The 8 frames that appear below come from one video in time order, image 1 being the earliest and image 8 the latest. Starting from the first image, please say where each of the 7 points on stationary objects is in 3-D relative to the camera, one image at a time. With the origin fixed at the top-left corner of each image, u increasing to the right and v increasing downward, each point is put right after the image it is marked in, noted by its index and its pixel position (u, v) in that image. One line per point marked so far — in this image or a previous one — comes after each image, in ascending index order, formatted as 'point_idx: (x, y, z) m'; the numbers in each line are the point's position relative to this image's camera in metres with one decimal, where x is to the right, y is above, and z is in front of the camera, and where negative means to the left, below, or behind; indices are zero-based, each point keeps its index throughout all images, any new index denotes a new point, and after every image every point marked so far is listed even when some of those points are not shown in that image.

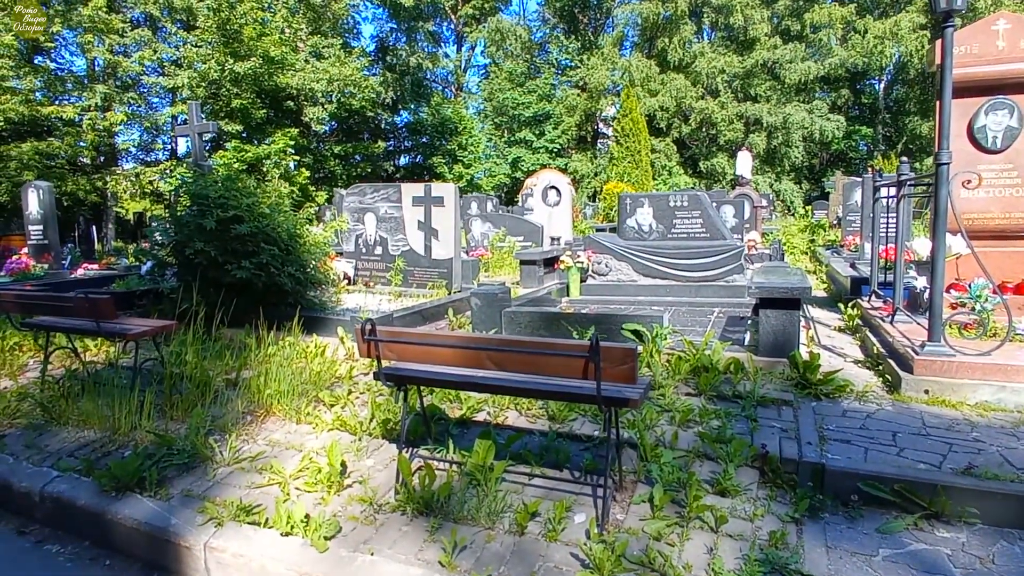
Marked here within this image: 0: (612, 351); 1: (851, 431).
0: (+0.4, -0.3, +2.8) m
1: (+2.1, -0.9, +3.8) m
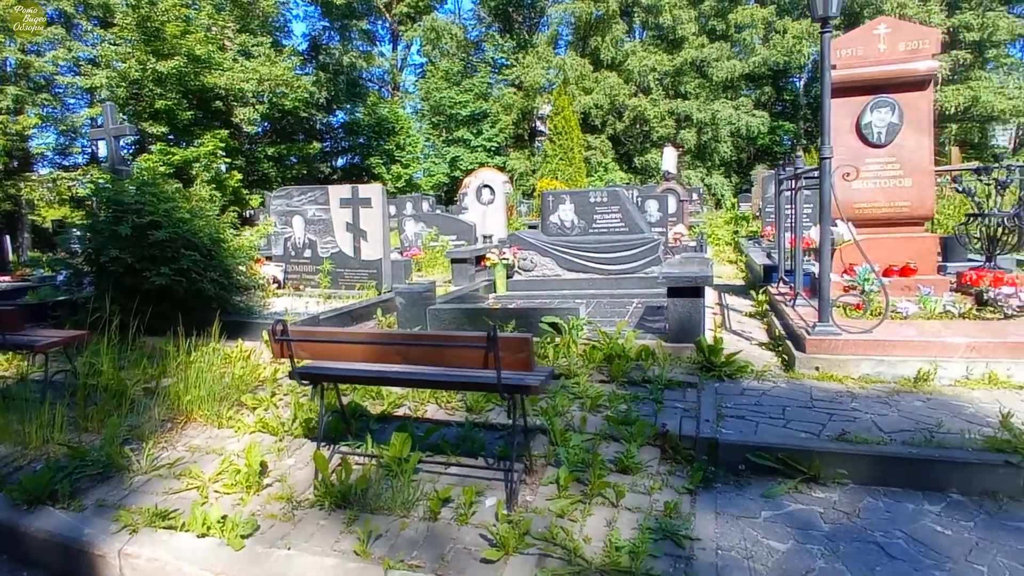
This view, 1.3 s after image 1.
0: (0.0, -0.3, +3.0) m
1: (+1.6, -0.8, +4.2) m
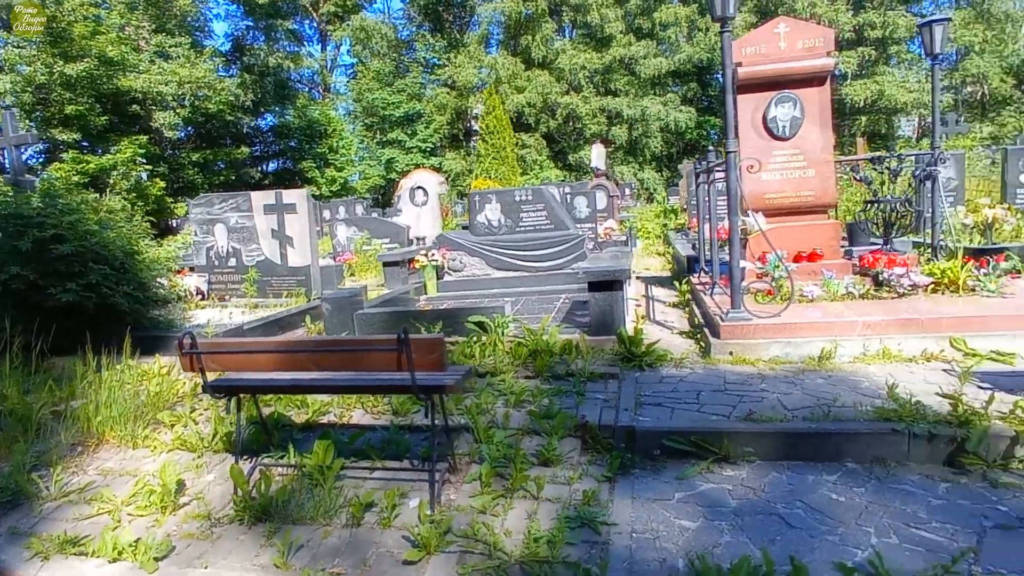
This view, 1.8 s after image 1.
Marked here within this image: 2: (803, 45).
0: (-0.4, -0.3, +3.0) m
1: (+1.0, -0.7, +4.3) m
2: (+3.2, +2.6, +6.6) m
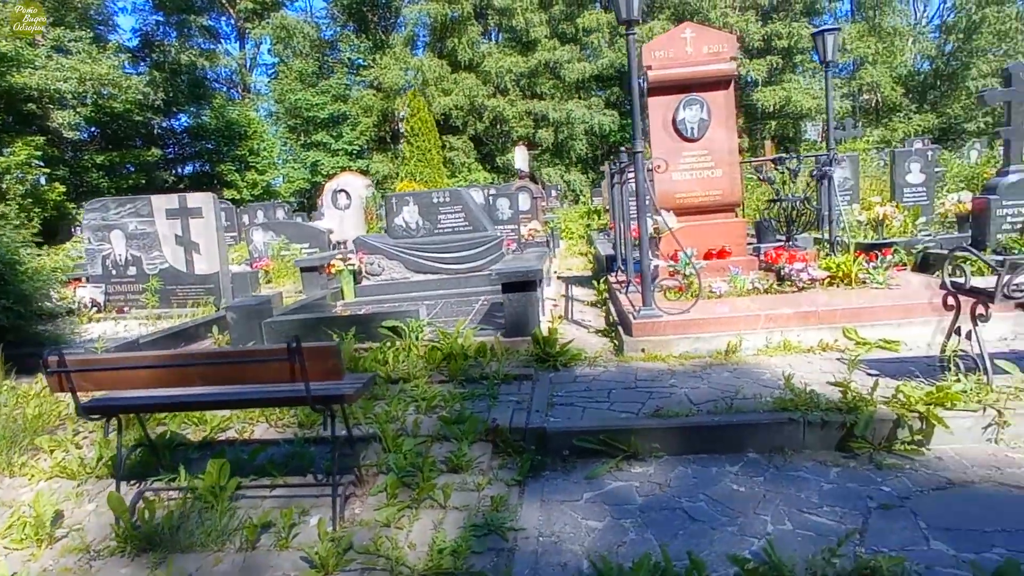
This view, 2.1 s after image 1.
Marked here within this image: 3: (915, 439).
0: (-0.9, -0.3, +2.8) m
1: (+0.4, -0.7, +4.3) m
2: (+2.2, +2.7, +6.8) m
3: (+2.2, -0.8, +3.4) m
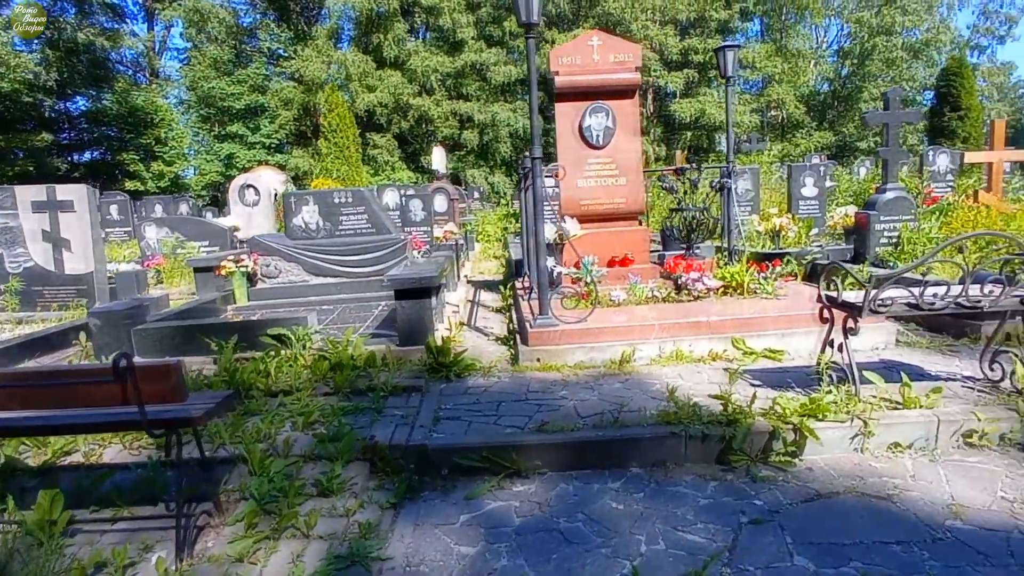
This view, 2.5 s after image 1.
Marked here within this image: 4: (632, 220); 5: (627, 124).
0: (-1.5, -0.3, +2.5) m
1: (-0.3, -0.8, +4.2) m
2: (+1.2, +2.6, +6.8) m
3: (+1.6, -0.9, +3.5) m
4: (+1.4, +0.8, +7.2) m
5: (+1.3, +1.9, +7.0) m
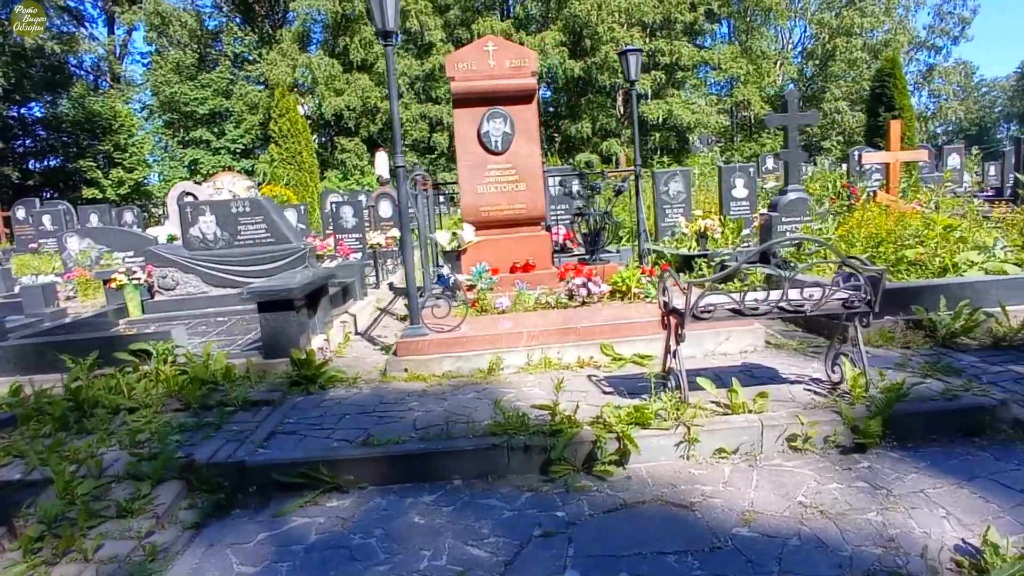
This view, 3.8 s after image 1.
0: (-2.5, -0.4, +2.4) m
1: (-1.4, -0.9, +4.1) m
2: (0.0, +2.5, +6.8) m
3: (+0.6, -1.0, +3.5) m
4: (+0.3, +0.7, +7.2) m
5: (+0.2, +1.8, +7.0) m
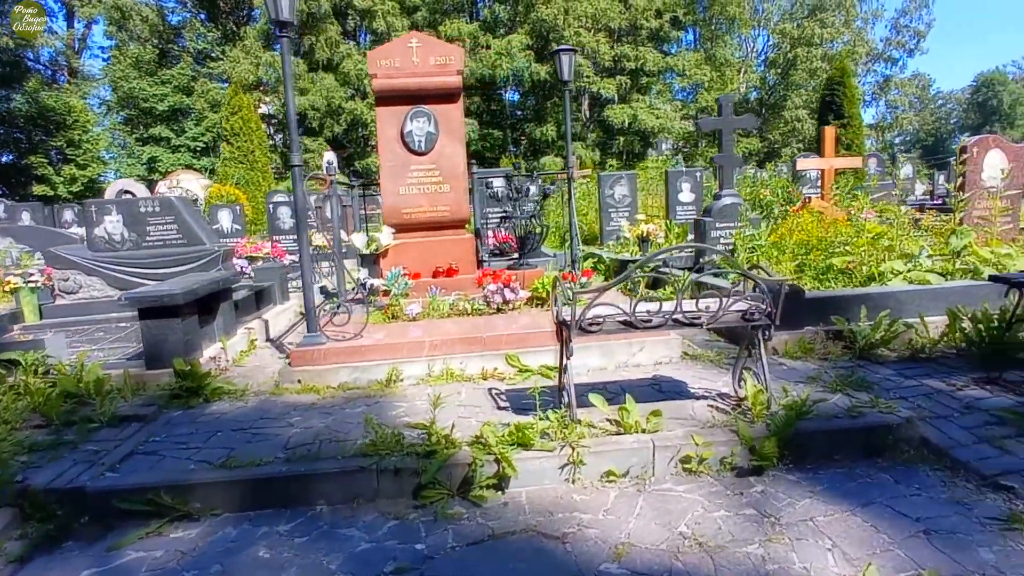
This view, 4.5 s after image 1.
0: (-3.1, -0.5, +2.0) m
1: (-2.1, -0.9, +3.7) m
2: (-0.8, +2.4, +6.5) m
3: (-0.1, -1.0, +3.2) m
4: (-0.6, +0.7, +6.9) m
5: (-0.7, +1.7, +6.7) m
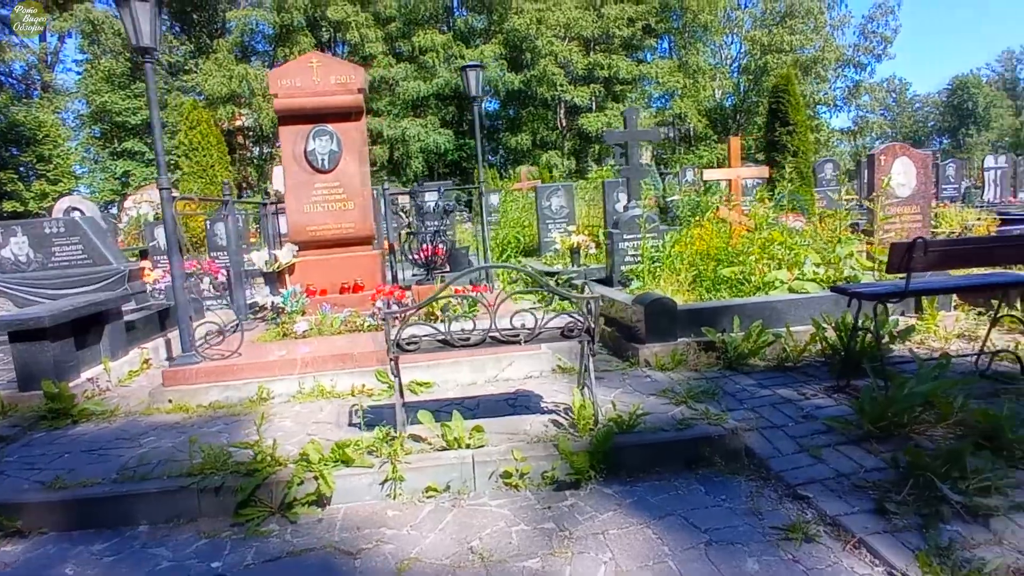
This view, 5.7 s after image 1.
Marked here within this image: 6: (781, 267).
0: (-4.1, -0.6, +2.0) m
1: (-3.1, -1.1, +3.7) m
2: (-1.9, +2.3, +6.6) m
3: (-1.1, -1.1, +3.2) m
4: (-1.6, +0.5, +7.0) m
5: (-1.7, +1.6, +6.8) m
6: (+2.8, +0.2, +6.2) m
